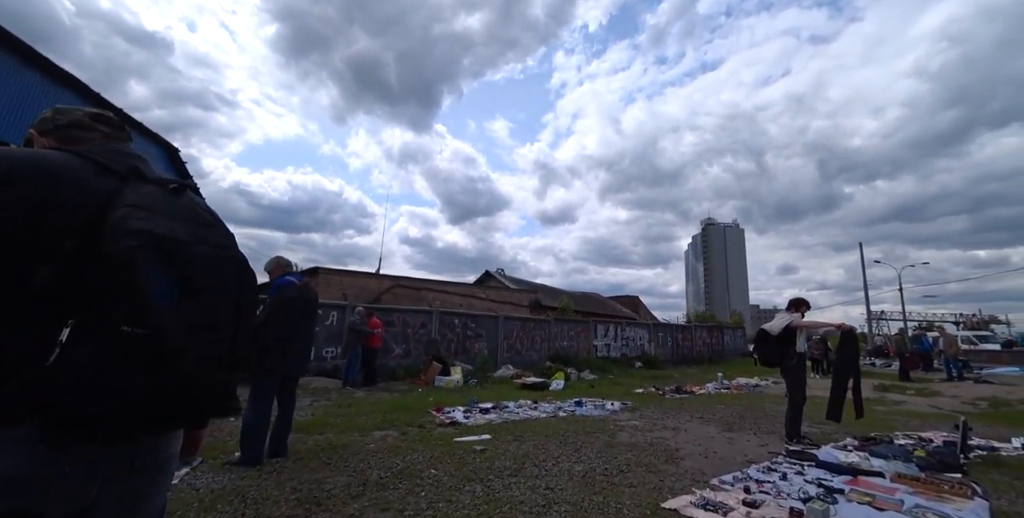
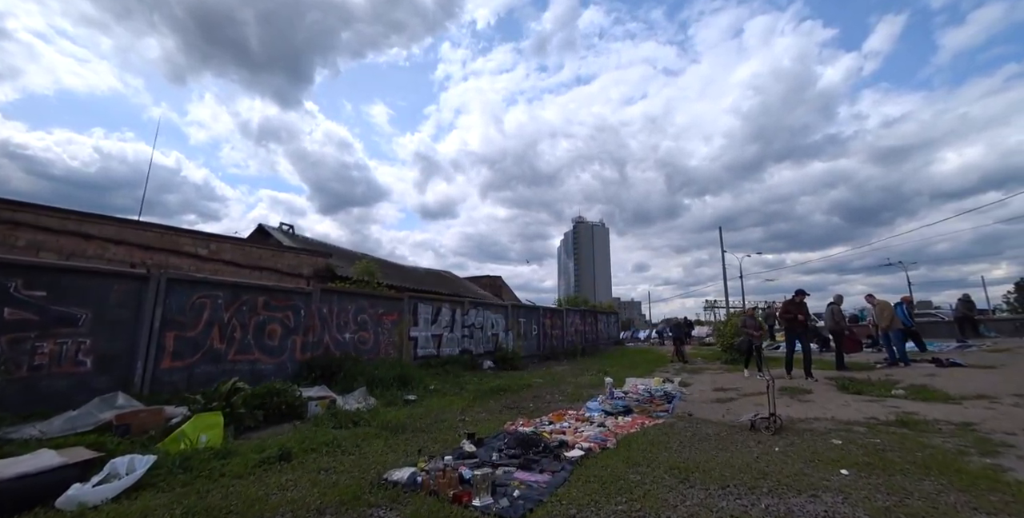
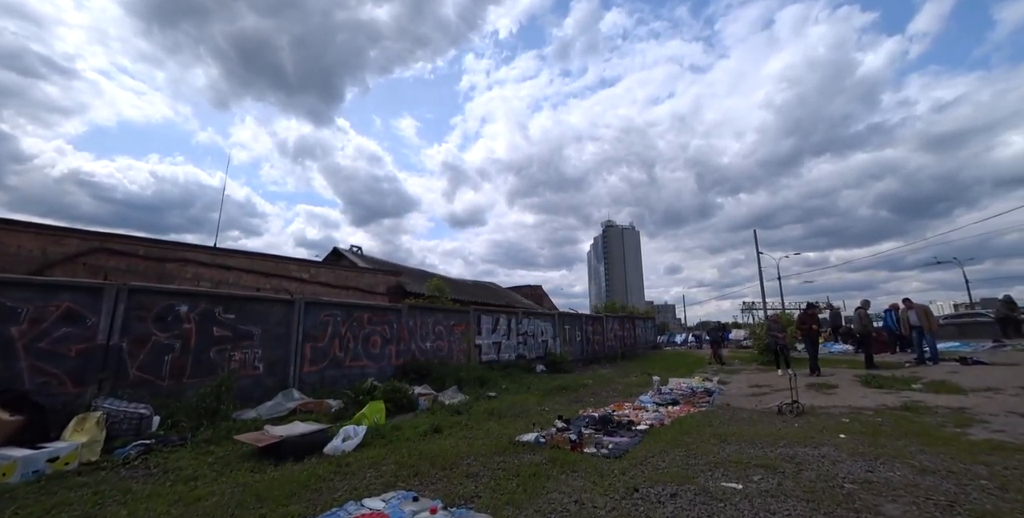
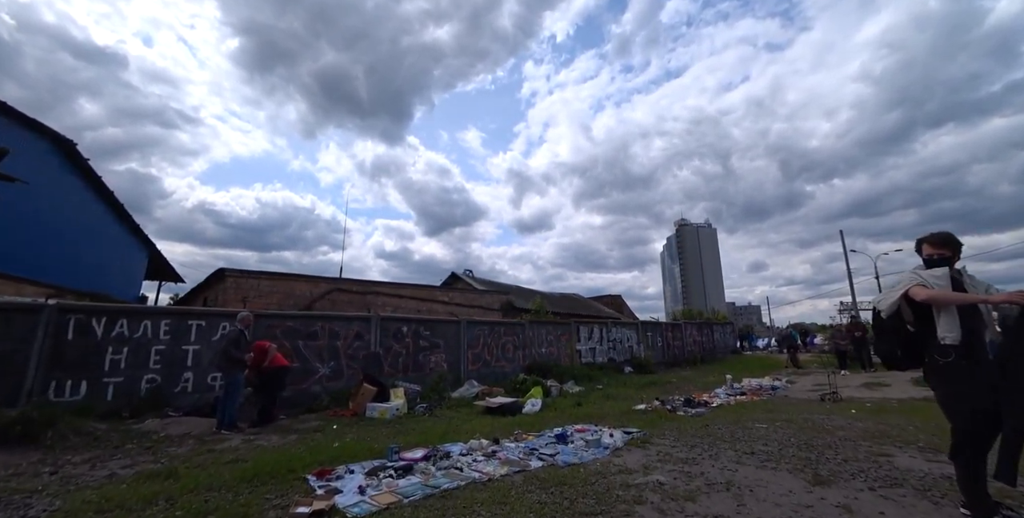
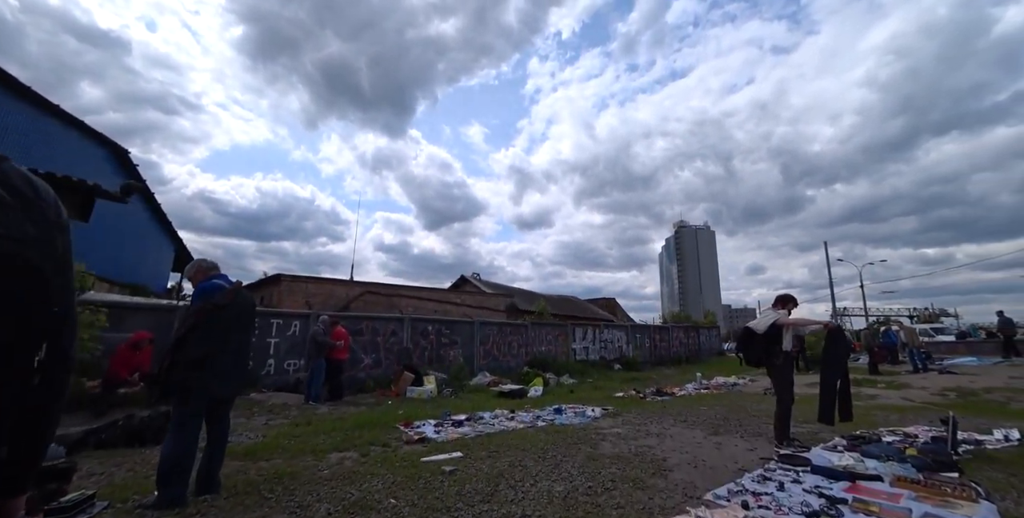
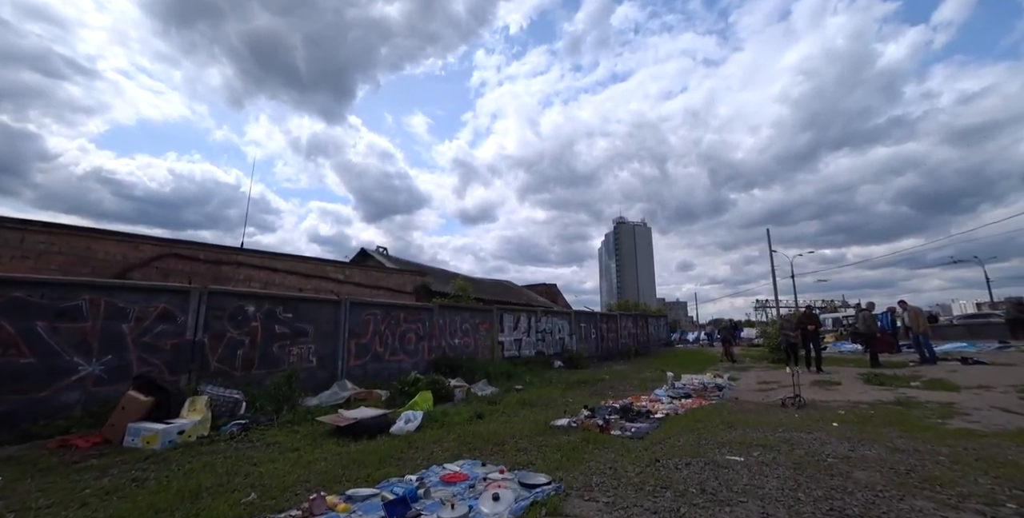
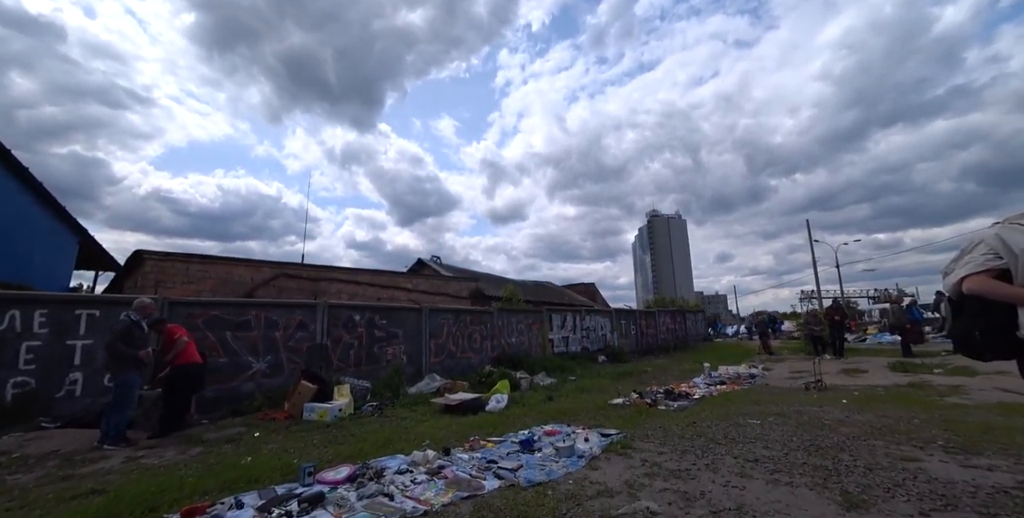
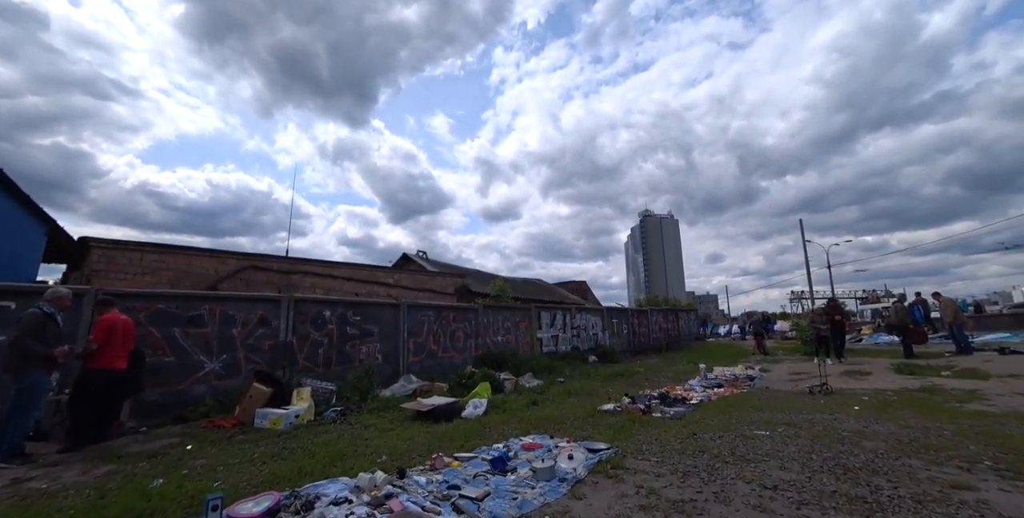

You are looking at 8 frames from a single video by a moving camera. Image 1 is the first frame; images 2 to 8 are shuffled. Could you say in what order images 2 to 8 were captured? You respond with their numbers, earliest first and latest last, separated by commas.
5, 4, 7, 8, 6, 3, 2
